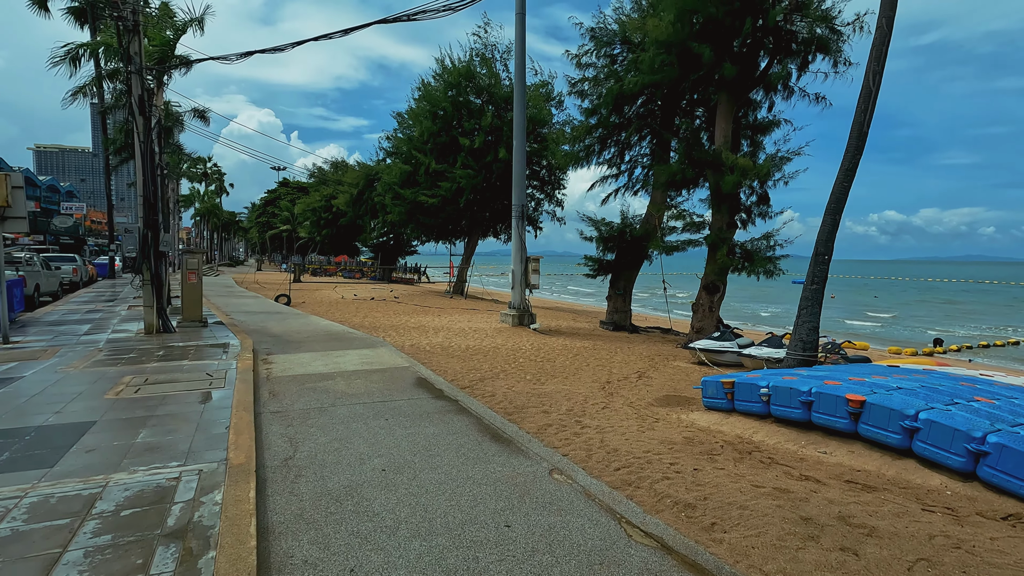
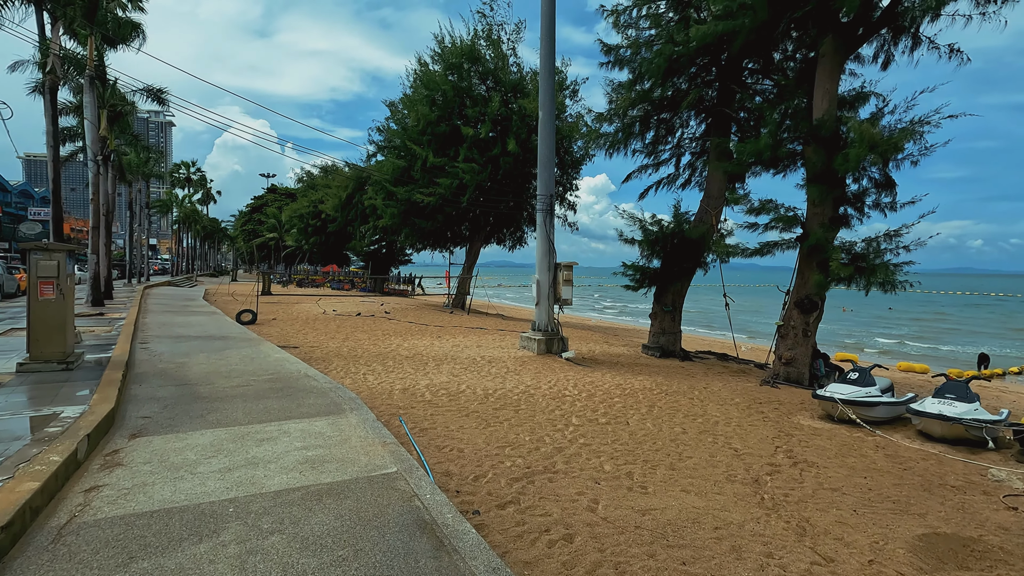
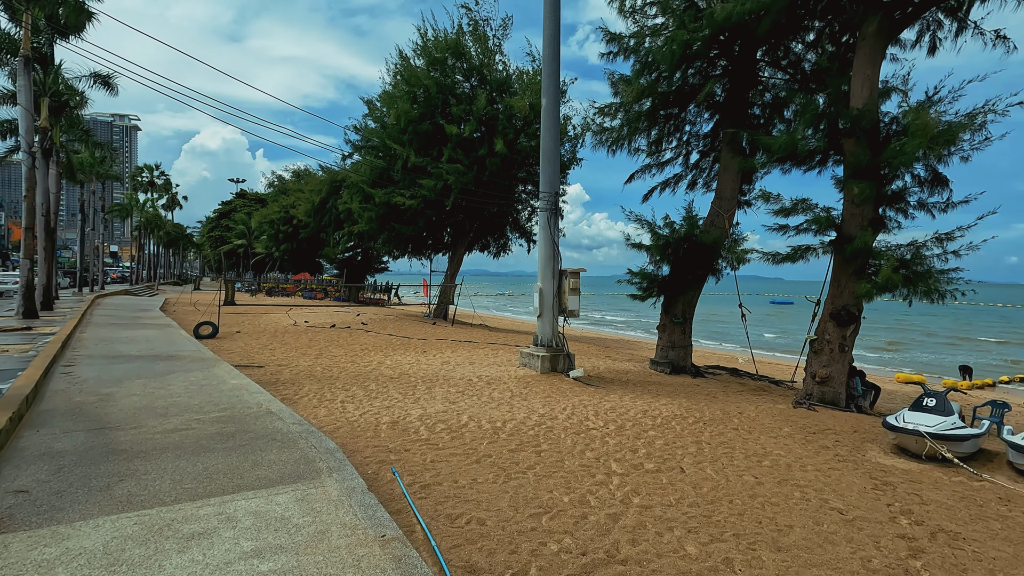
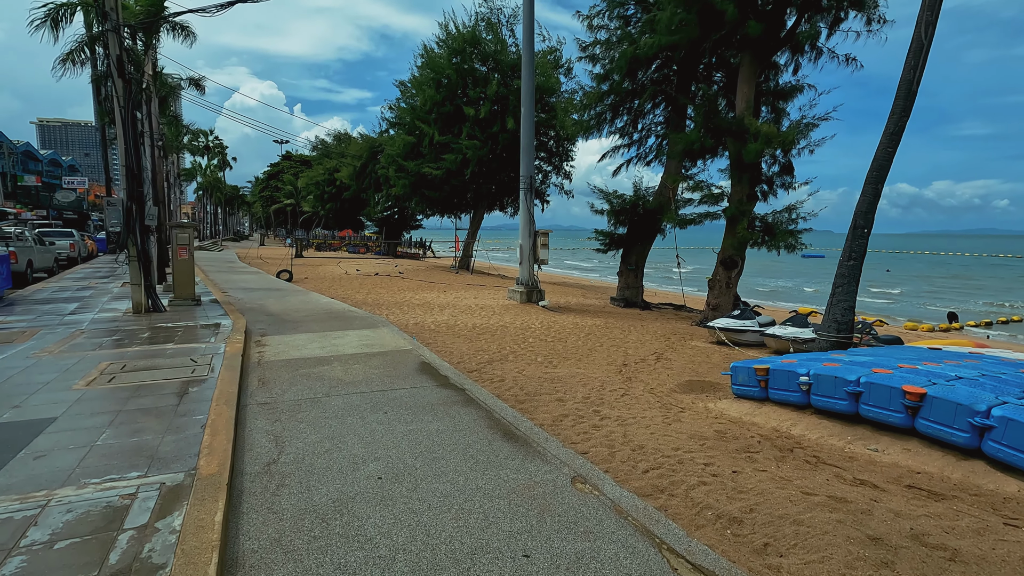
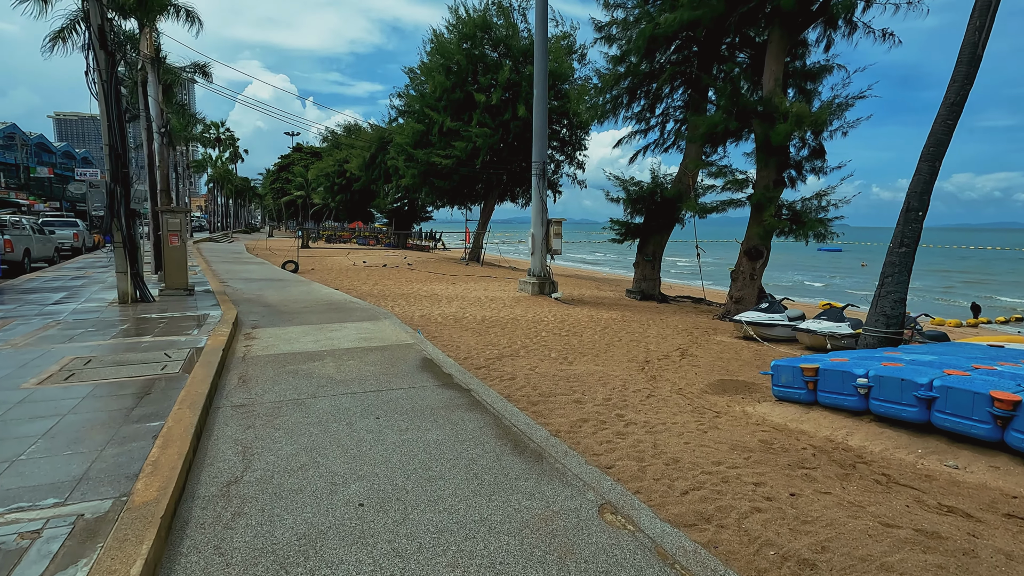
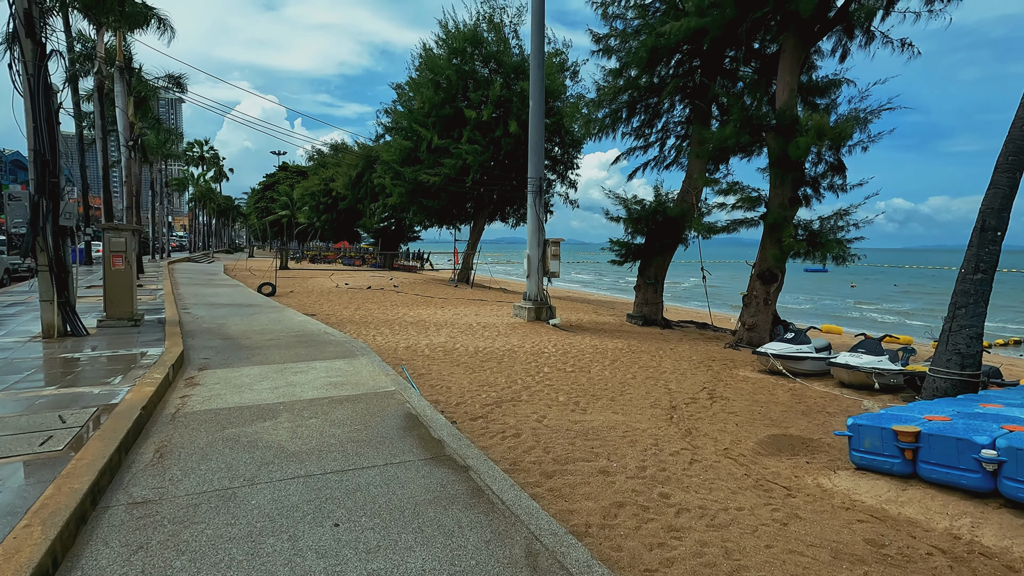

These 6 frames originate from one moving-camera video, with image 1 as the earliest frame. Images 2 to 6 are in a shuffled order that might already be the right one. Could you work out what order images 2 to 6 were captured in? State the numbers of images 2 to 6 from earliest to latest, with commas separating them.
4, 5, 6, 2, 3
